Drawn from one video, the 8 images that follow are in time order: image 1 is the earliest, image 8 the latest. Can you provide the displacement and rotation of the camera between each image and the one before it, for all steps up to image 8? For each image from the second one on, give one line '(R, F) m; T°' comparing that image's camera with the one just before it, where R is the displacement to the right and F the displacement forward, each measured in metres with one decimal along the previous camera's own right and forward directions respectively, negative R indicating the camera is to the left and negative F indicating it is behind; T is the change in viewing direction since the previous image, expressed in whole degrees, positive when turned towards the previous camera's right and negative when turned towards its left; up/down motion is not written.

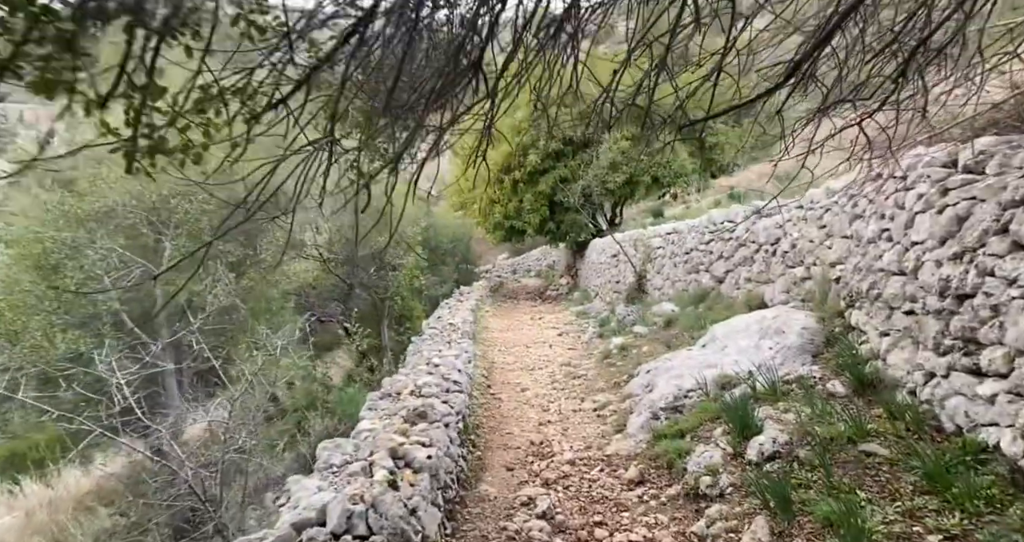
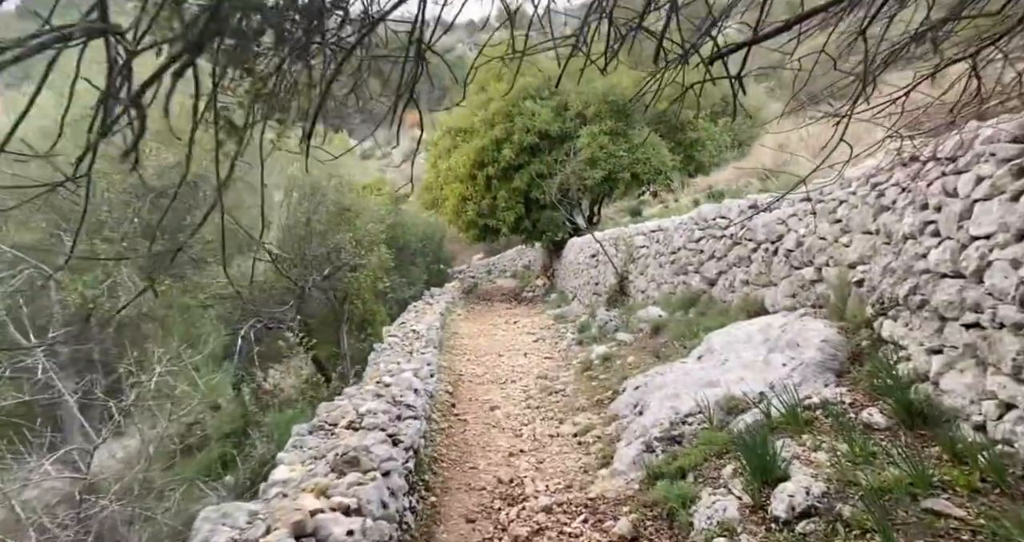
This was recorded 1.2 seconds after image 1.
(+0.1, +1.1) m; +2°
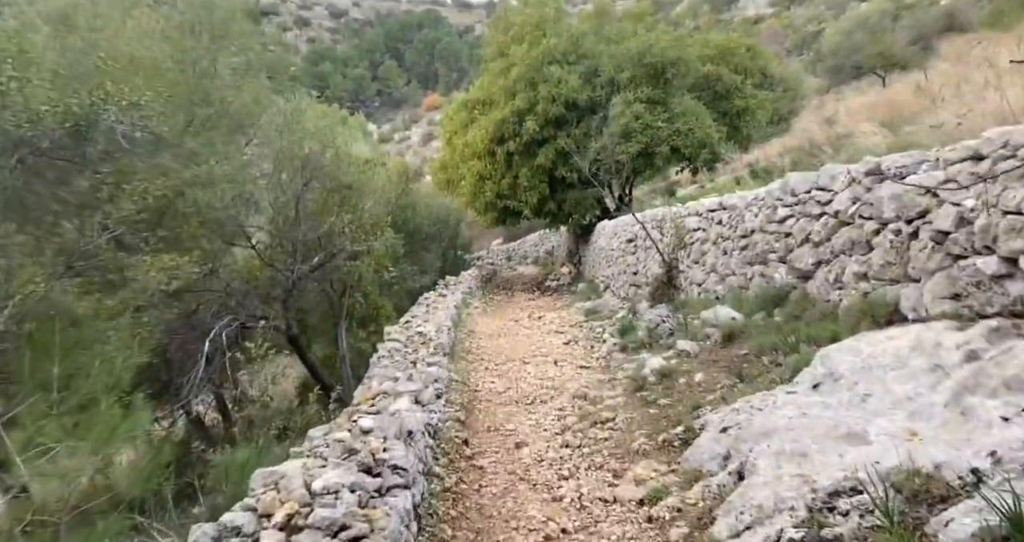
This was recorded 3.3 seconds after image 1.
(-0.1, +2.0) m; -1°
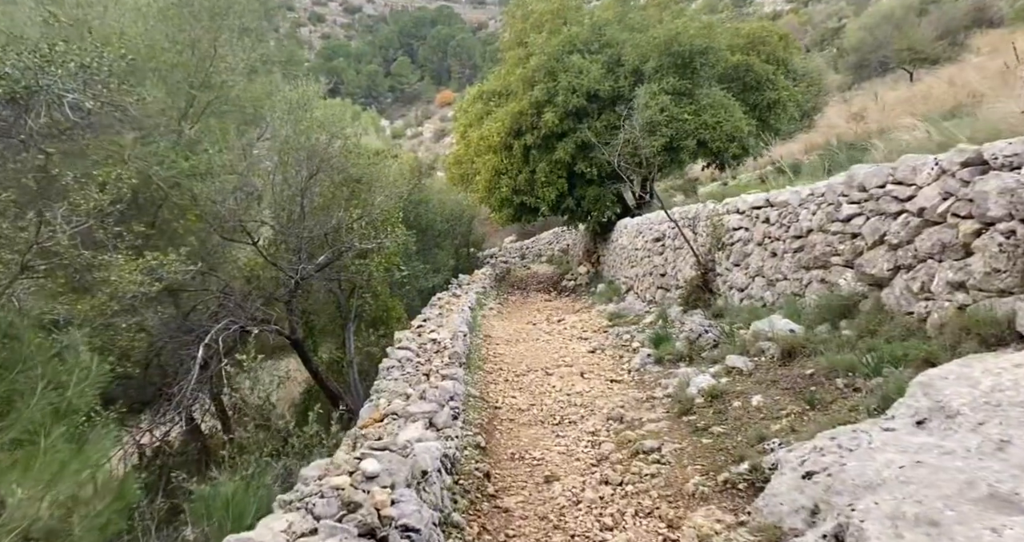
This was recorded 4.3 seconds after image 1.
(-0.1, +0.9) m; -1°
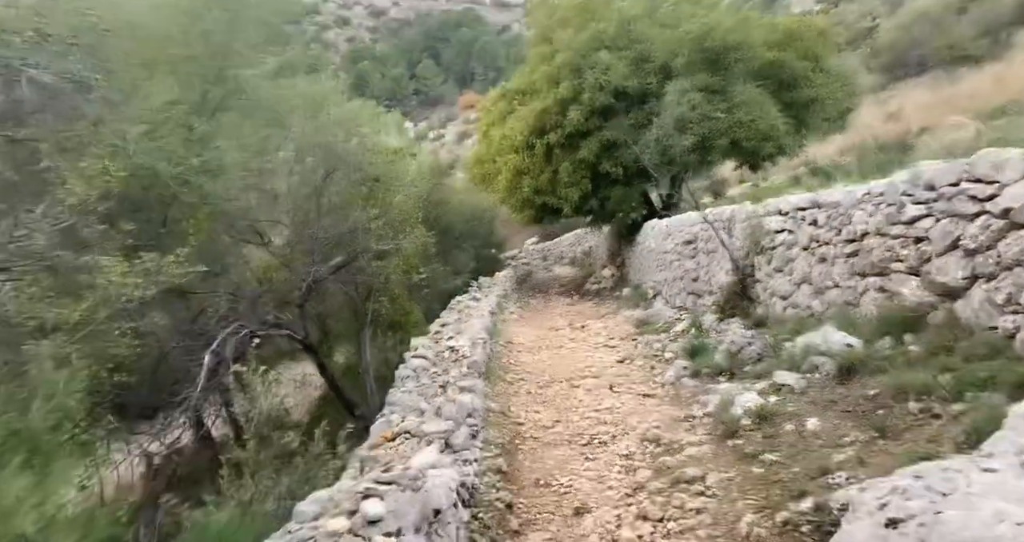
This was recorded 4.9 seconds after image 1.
(0.0, +0.6) m; -2°
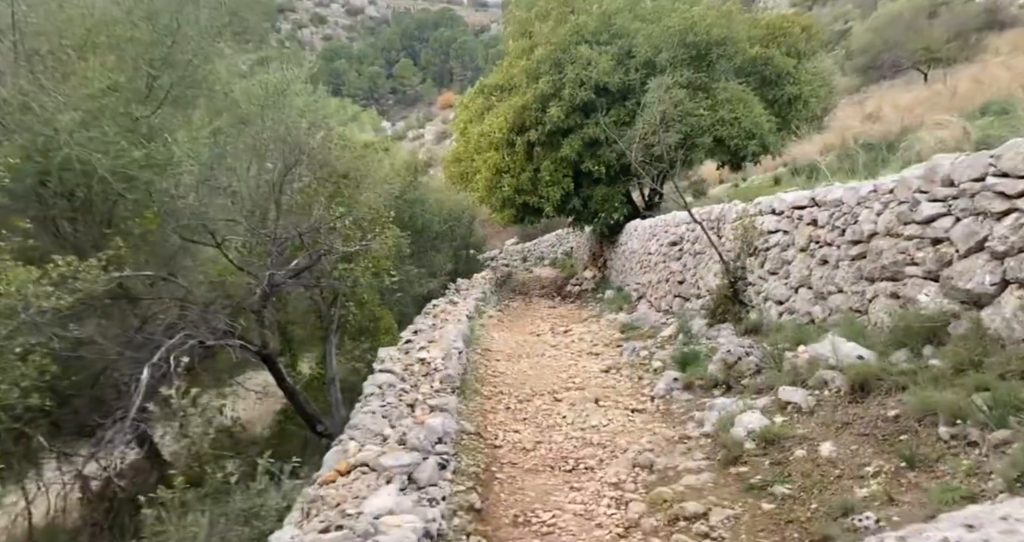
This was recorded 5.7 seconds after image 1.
(0.0, +0.6) m; +2°
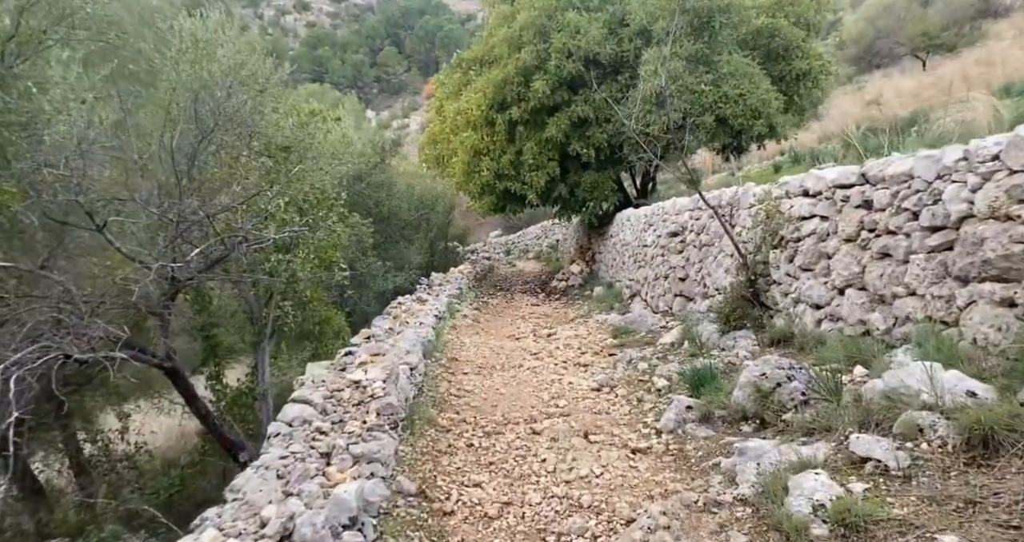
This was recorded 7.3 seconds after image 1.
(+0.2, +1.6) m; +1°
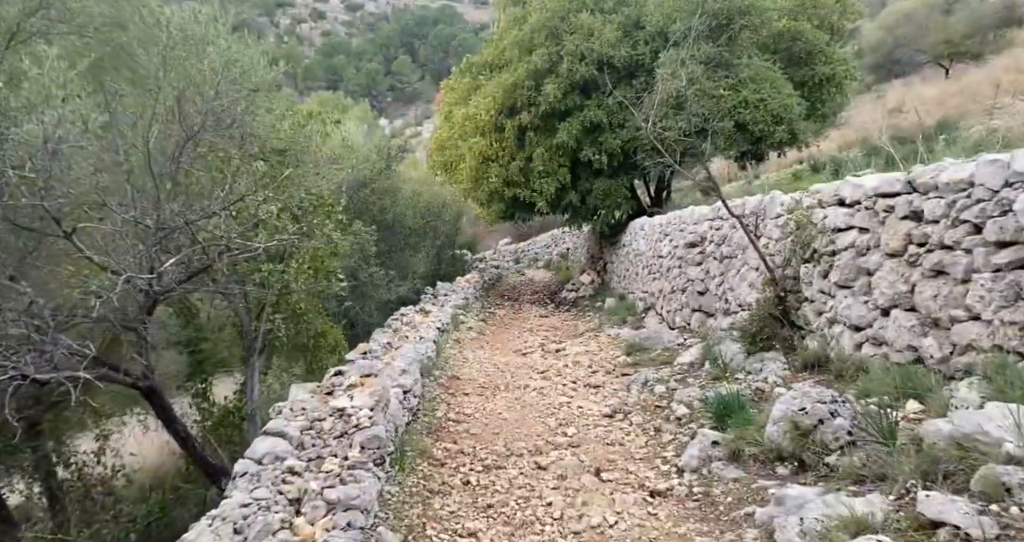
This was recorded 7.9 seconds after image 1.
(0.0, +0.6) m; -1°
